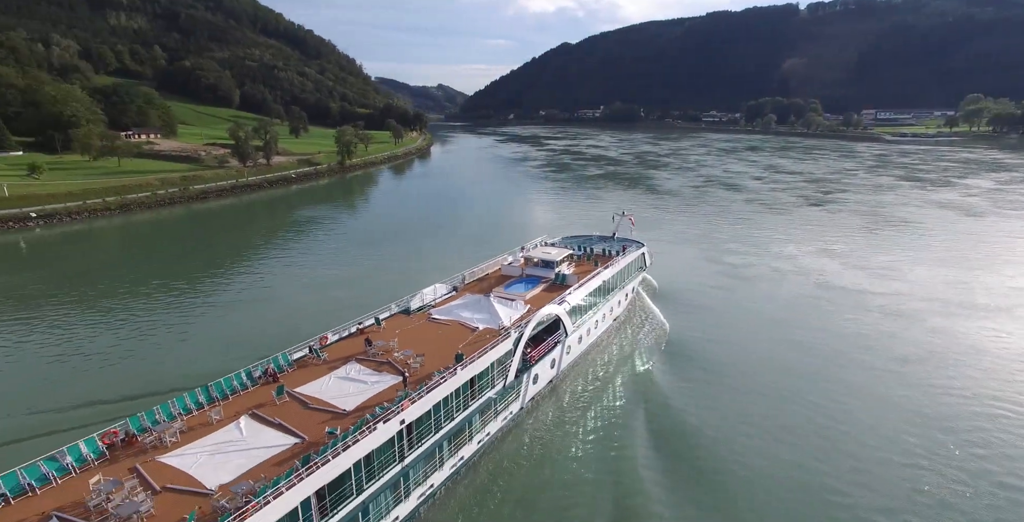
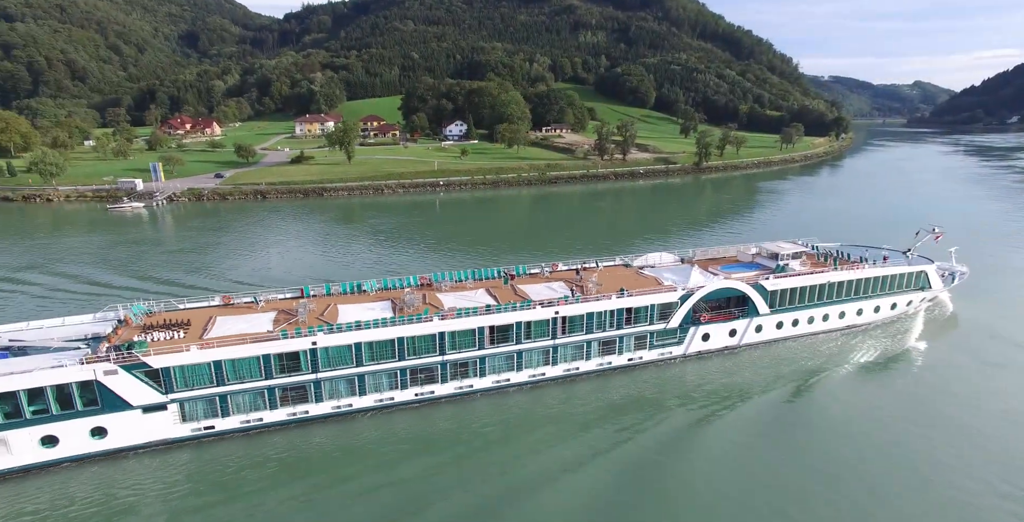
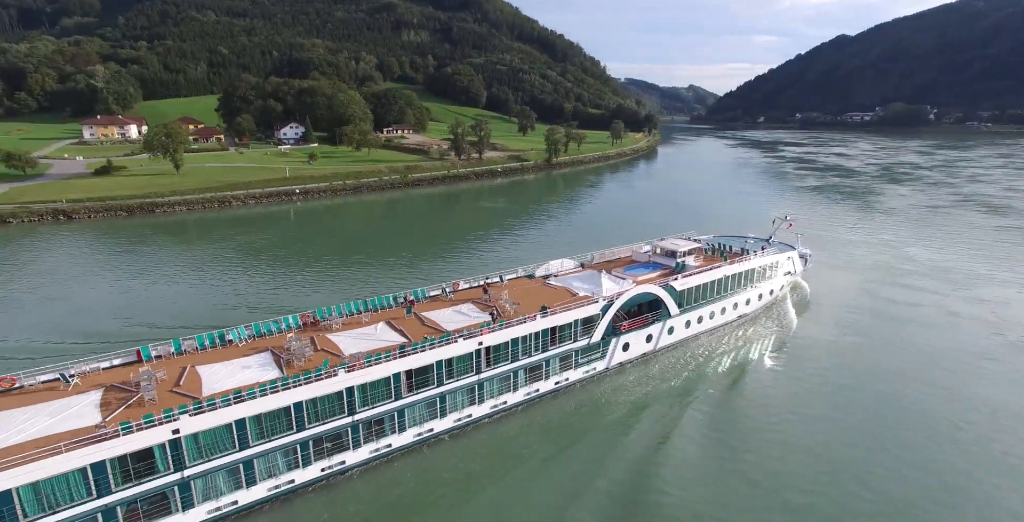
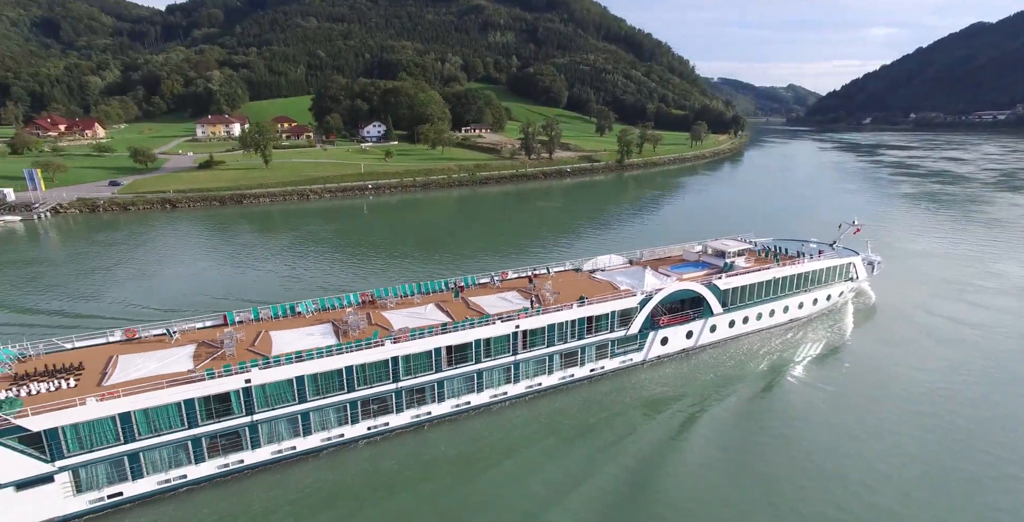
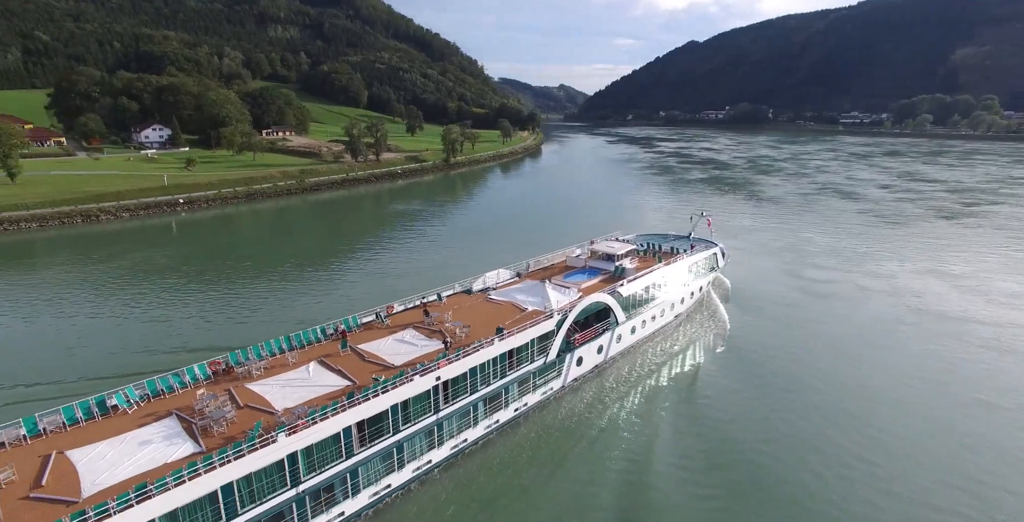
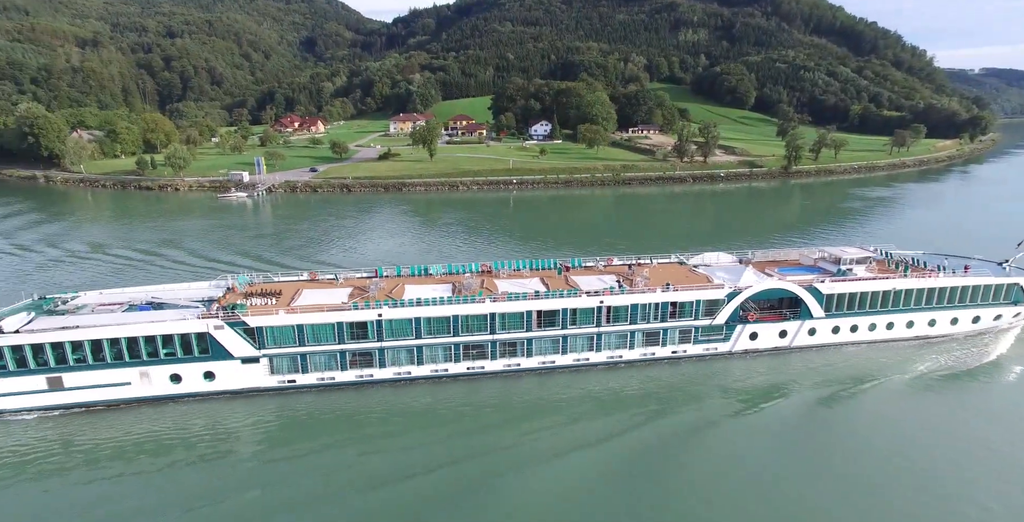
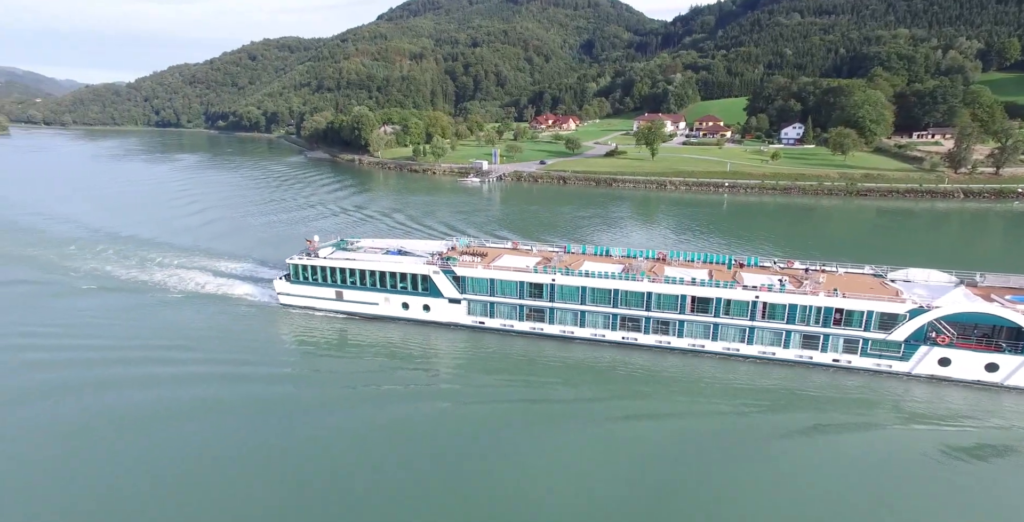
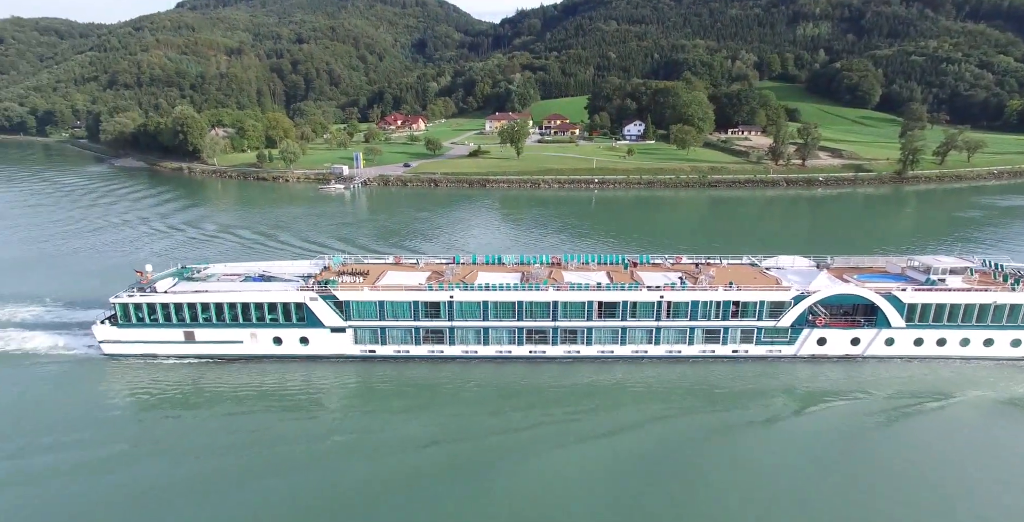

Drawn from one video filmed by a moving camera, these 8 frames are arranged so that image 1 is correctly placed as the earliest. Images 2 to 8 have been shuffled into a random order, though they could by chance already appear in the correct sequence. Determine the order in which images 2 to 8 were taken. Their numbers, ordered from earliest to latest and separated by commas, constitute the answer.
5, 3, 4, 2, 6, 8, 7
